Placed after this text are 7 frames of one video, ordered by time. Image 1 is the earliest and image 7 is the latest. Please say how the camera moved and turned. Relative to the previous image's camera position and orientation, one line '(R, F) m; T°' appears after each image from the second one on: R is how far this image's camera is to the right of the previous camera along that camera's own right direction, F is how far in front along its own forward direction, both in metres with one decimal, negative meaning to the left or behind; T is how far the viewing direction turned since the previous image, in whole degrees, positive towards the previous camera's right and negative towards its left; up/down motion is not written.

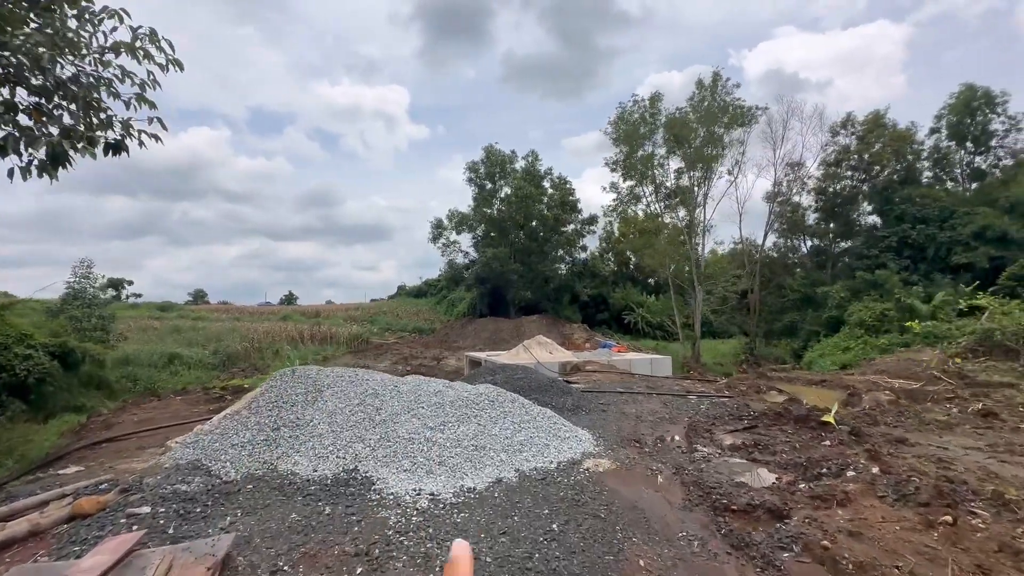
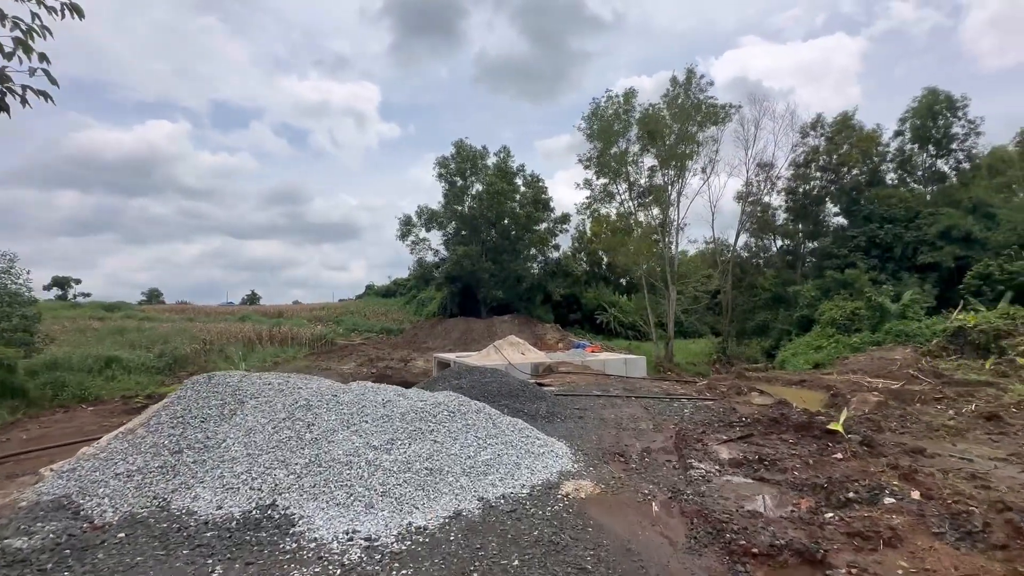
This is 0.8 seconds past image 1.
(+0.1, +0.6) m; +3°
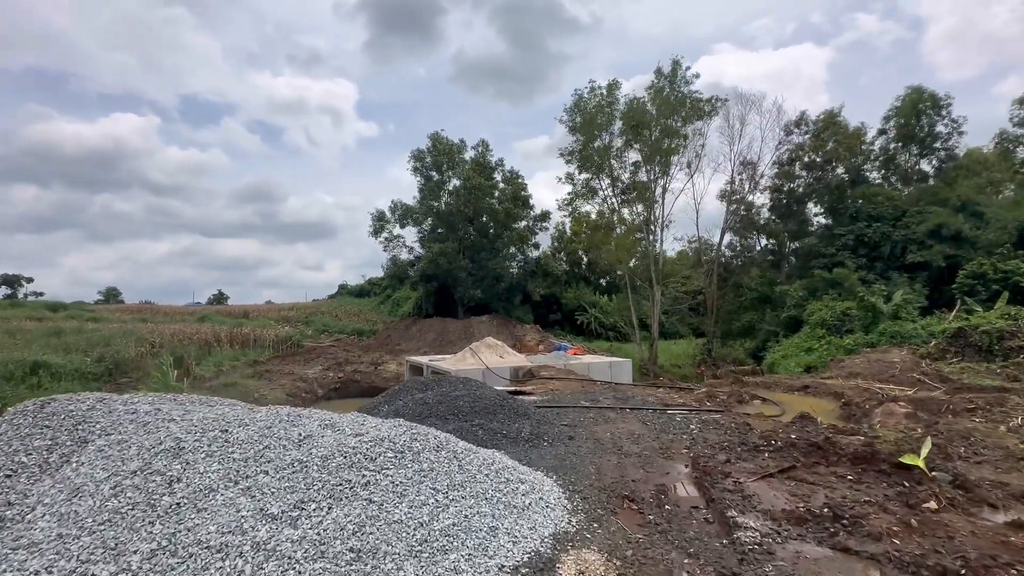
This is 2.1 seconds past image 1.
(0.0, +1.0) m; +3°
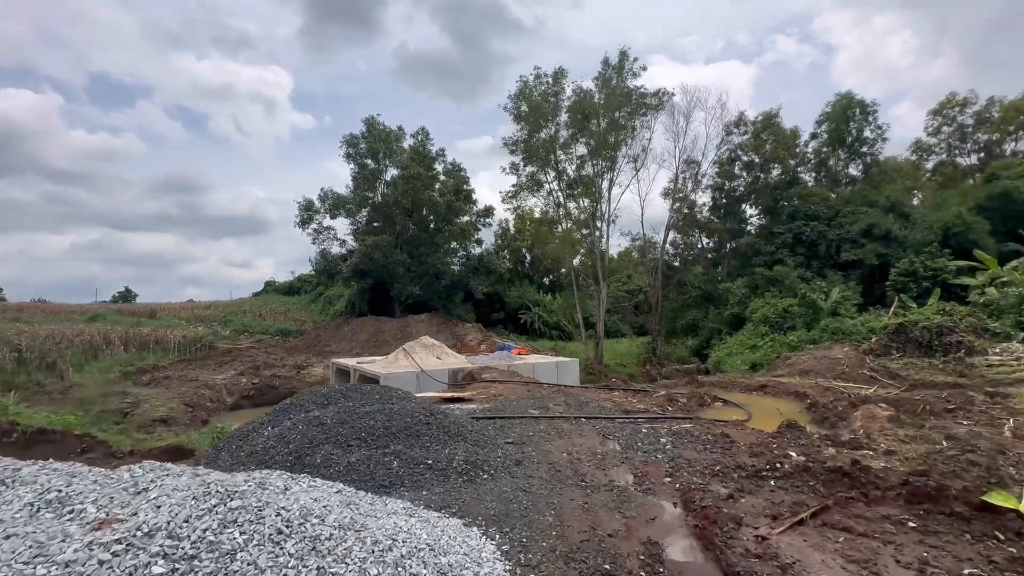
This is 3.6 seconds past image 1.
(+0.1, +1.1) m; +7°
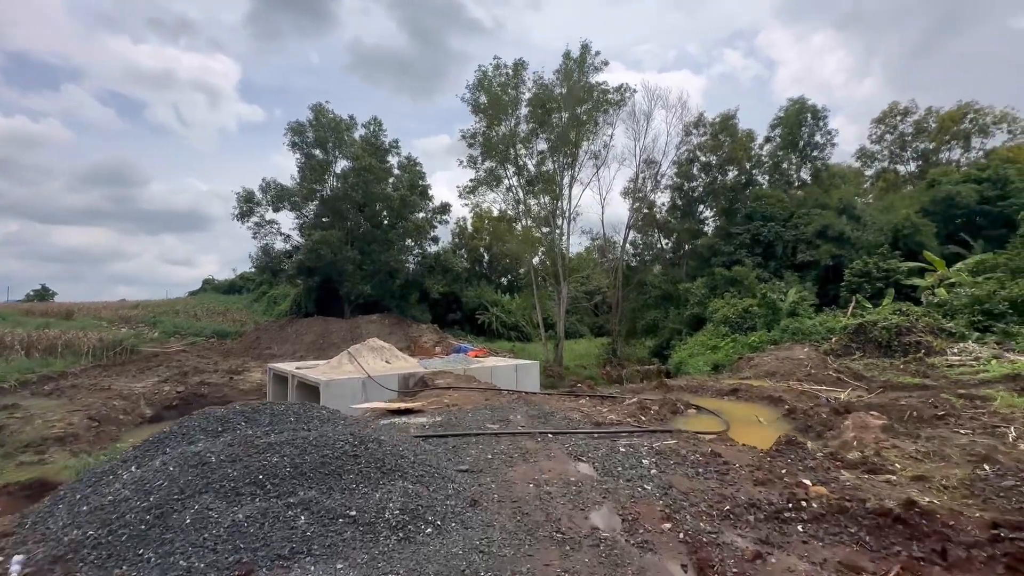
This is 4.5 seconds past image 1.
(0.0, +0.8) m; +5°
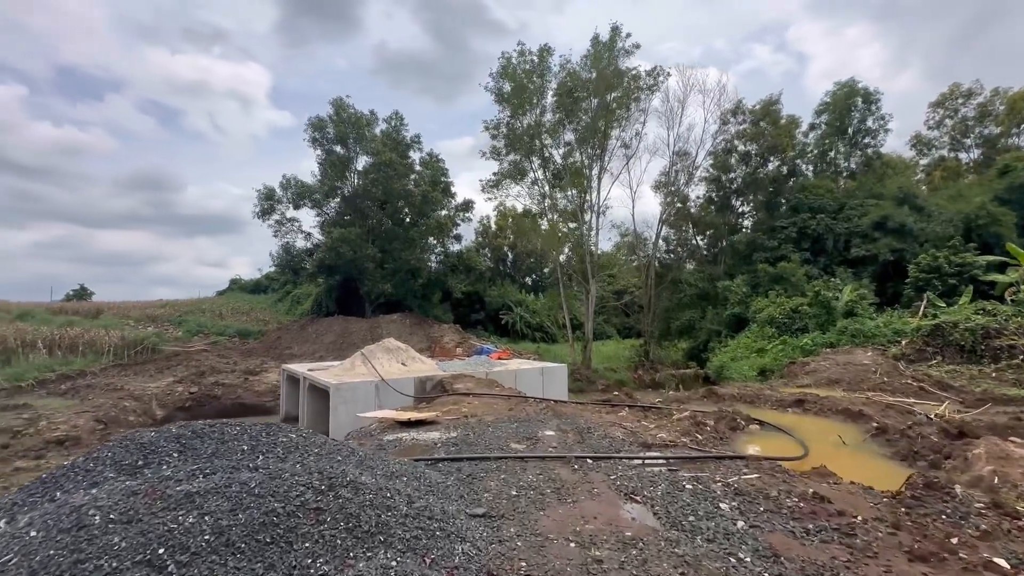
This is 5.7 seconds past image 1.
(0.0, +0.9) m; -3°
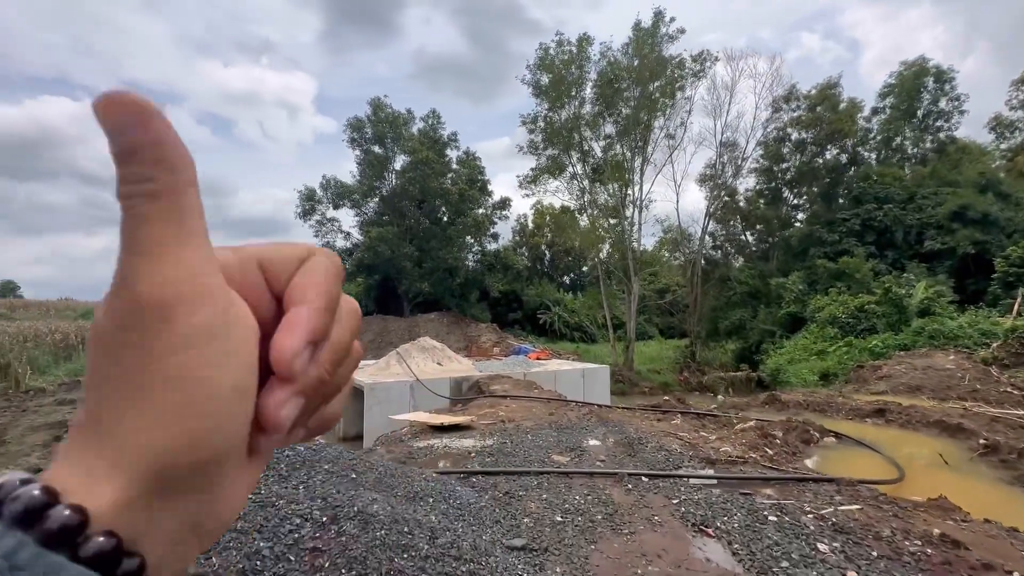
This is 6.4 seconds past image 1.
(0.0, +0.4) m; -5°
